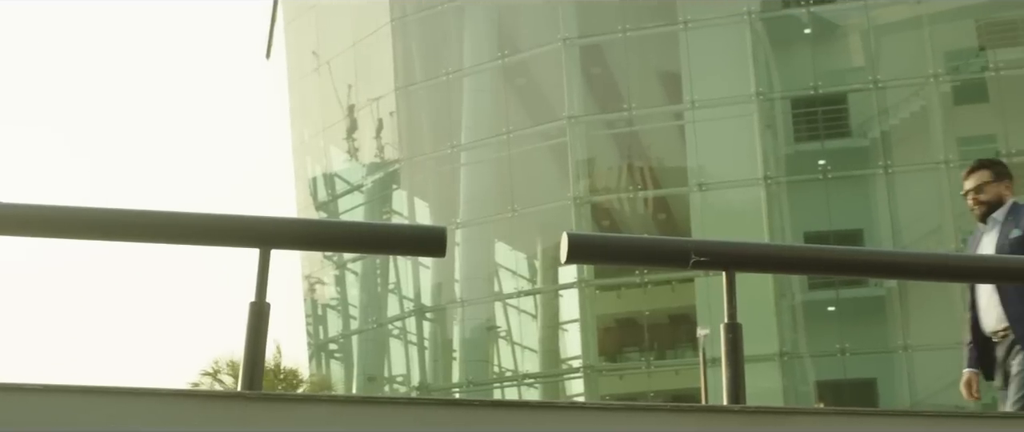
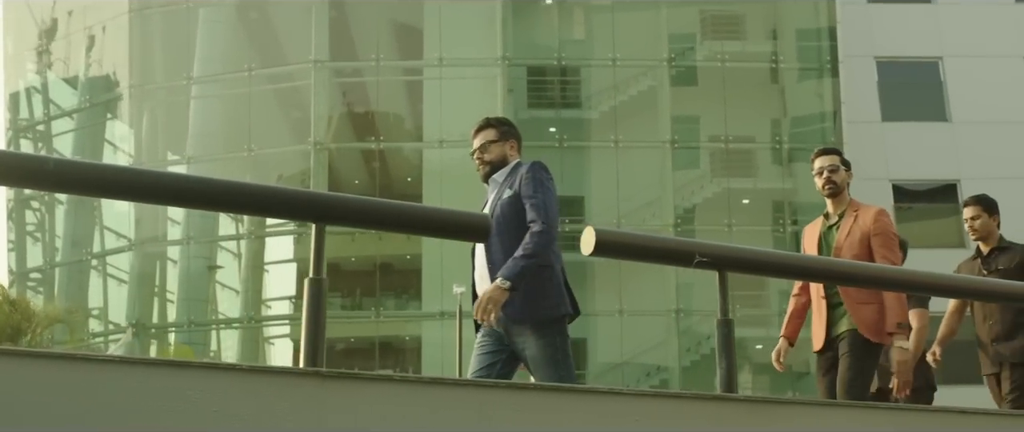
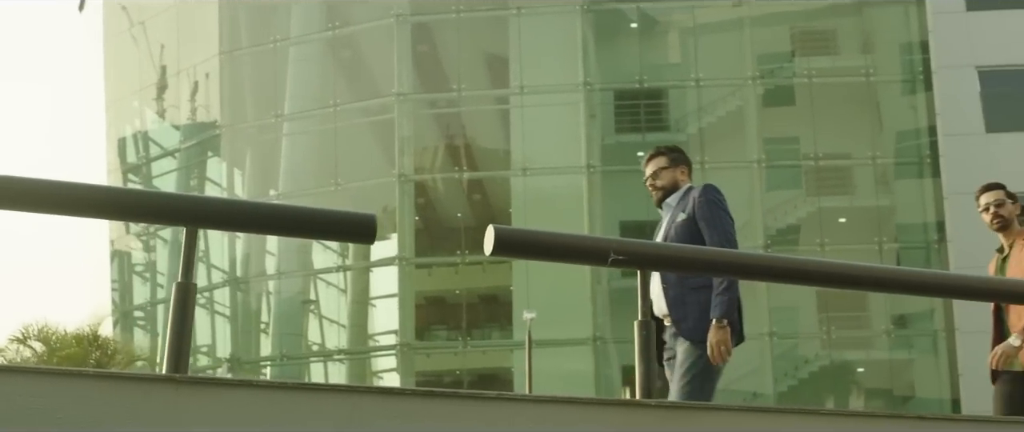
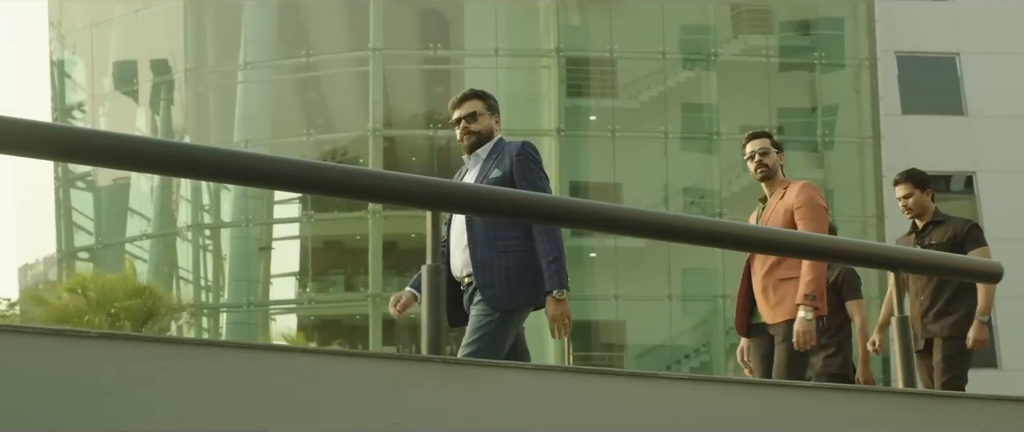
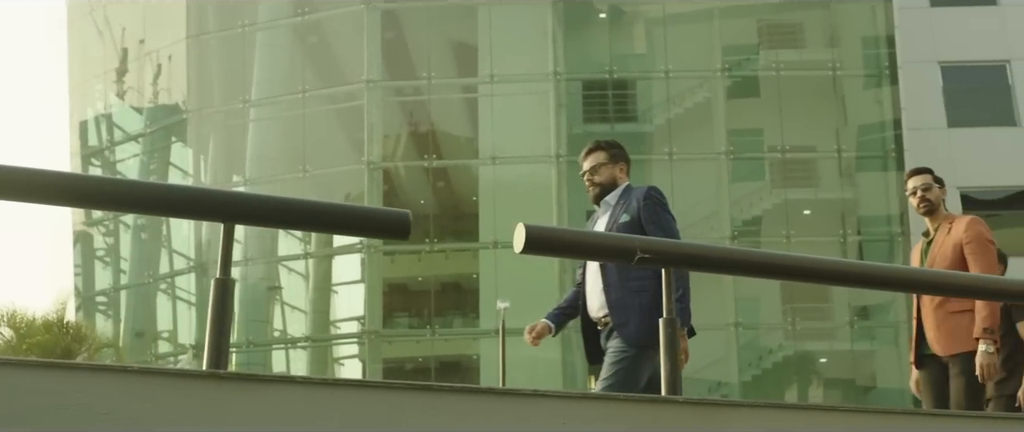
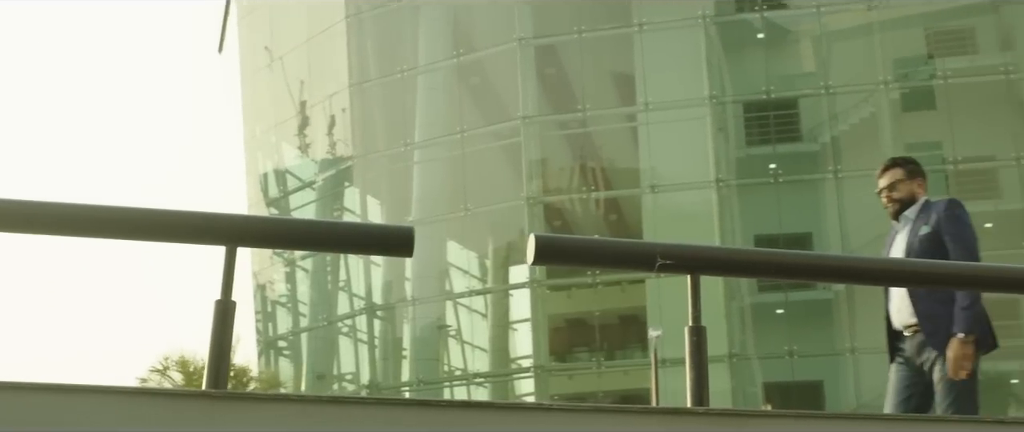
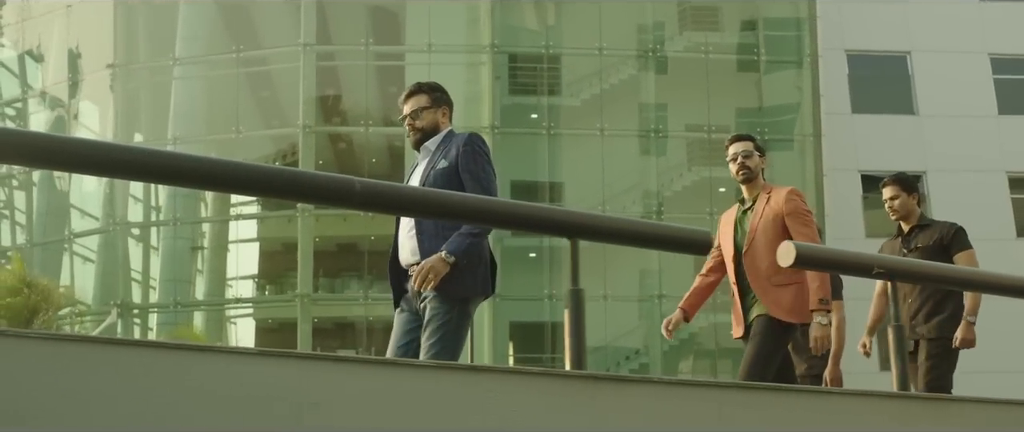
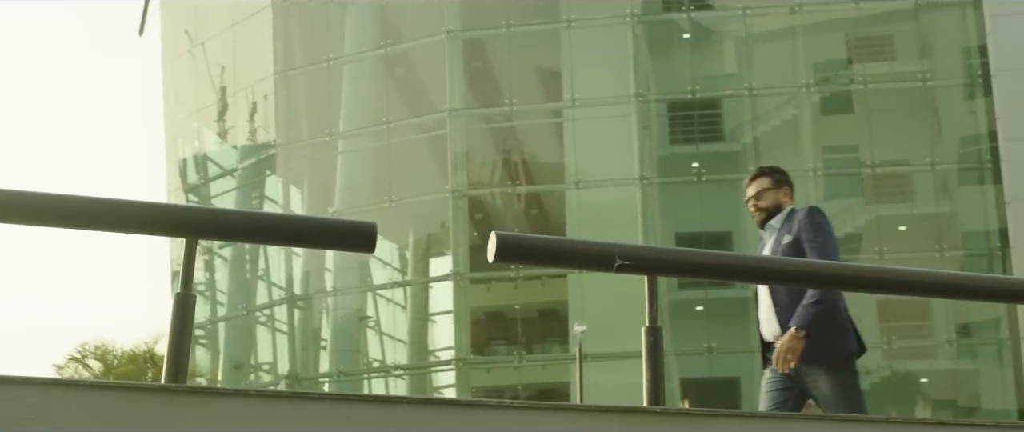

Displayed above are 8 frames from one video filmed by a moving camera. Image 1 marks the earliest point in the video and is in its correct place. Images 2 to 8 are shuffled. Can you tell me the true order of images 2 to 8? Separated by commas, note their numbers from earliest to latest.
6, 8, 3, 5, 2, 7, 4
